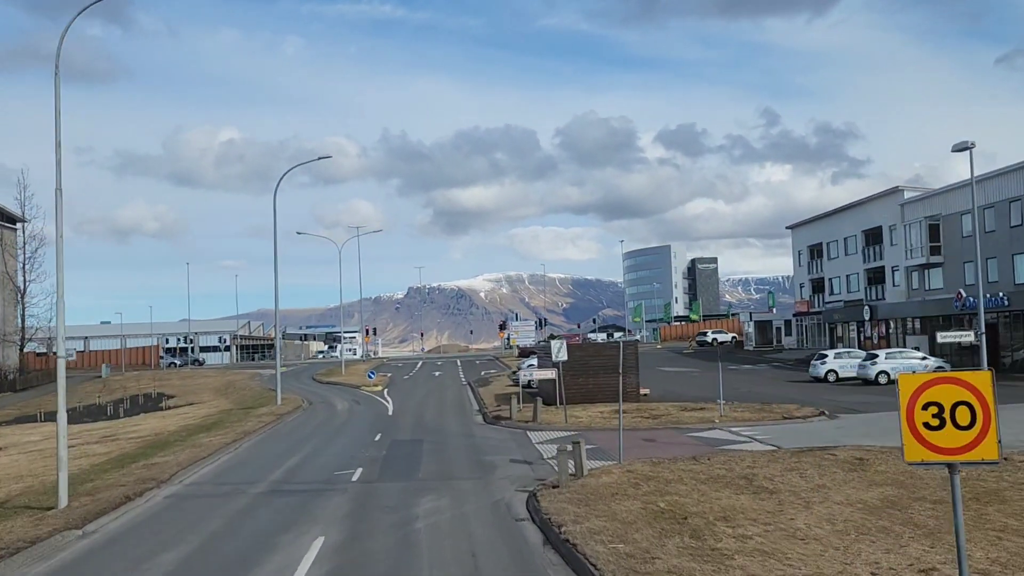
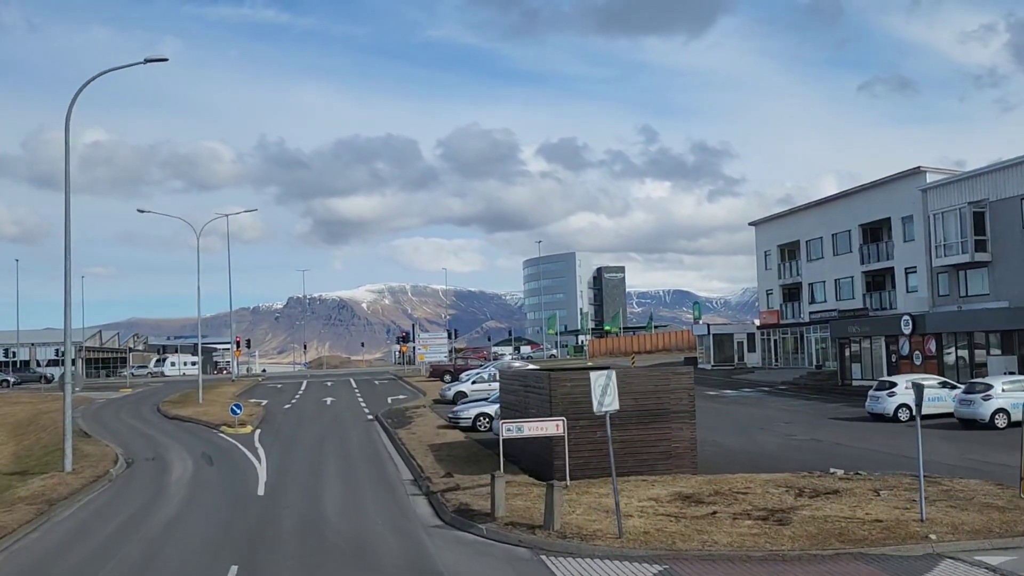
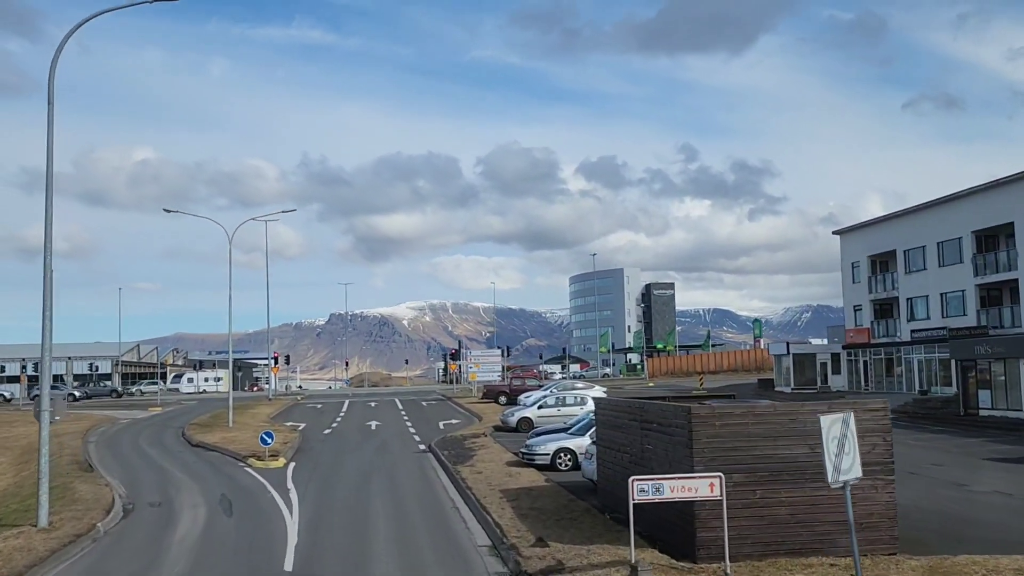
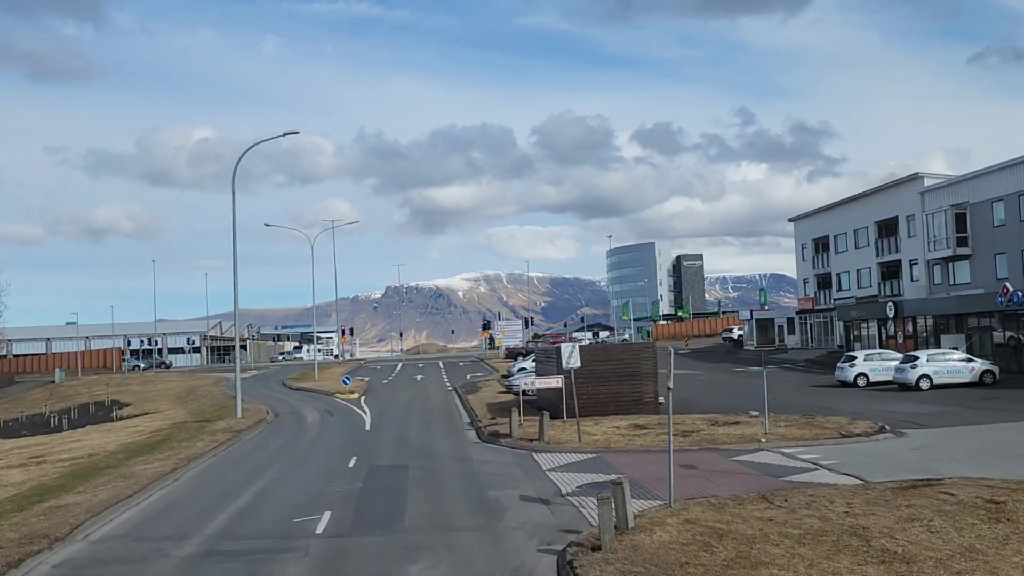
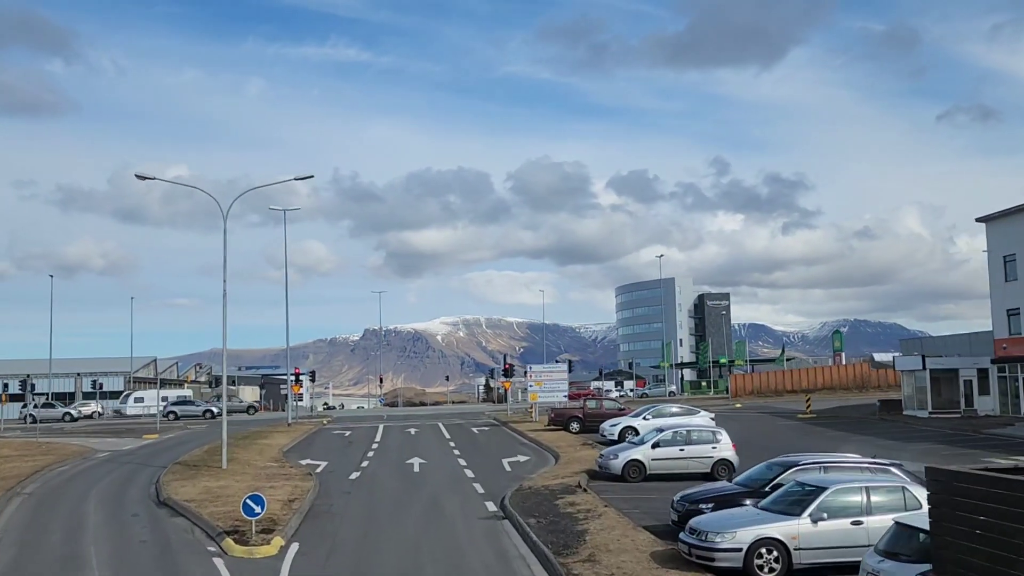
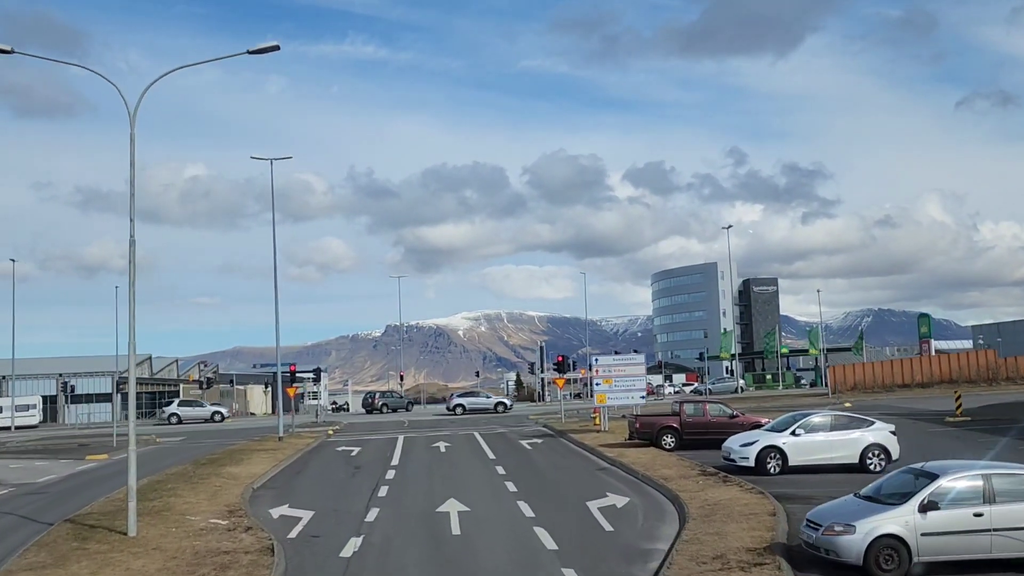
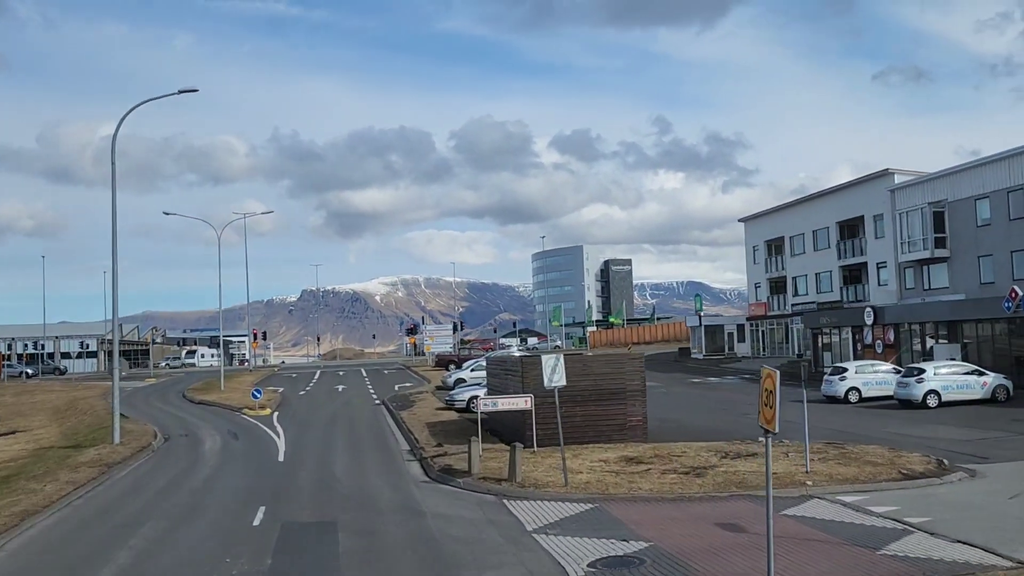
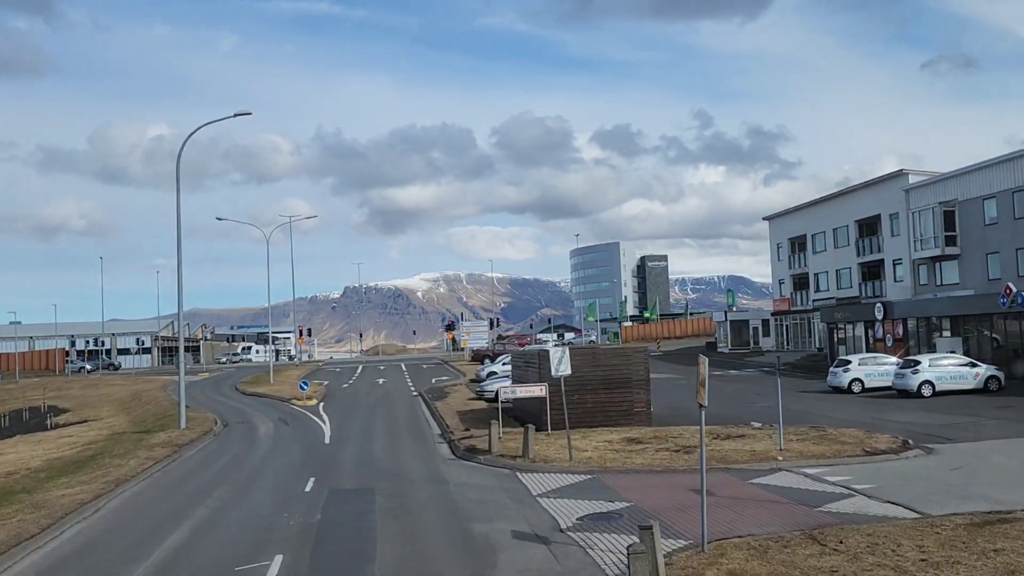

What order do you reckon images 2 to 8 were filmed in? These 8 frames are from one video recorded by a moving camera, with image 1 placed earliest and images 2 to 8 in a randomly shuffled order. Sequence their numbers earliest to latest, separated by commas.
4, 8, 7, 2, 3, 5, 6
